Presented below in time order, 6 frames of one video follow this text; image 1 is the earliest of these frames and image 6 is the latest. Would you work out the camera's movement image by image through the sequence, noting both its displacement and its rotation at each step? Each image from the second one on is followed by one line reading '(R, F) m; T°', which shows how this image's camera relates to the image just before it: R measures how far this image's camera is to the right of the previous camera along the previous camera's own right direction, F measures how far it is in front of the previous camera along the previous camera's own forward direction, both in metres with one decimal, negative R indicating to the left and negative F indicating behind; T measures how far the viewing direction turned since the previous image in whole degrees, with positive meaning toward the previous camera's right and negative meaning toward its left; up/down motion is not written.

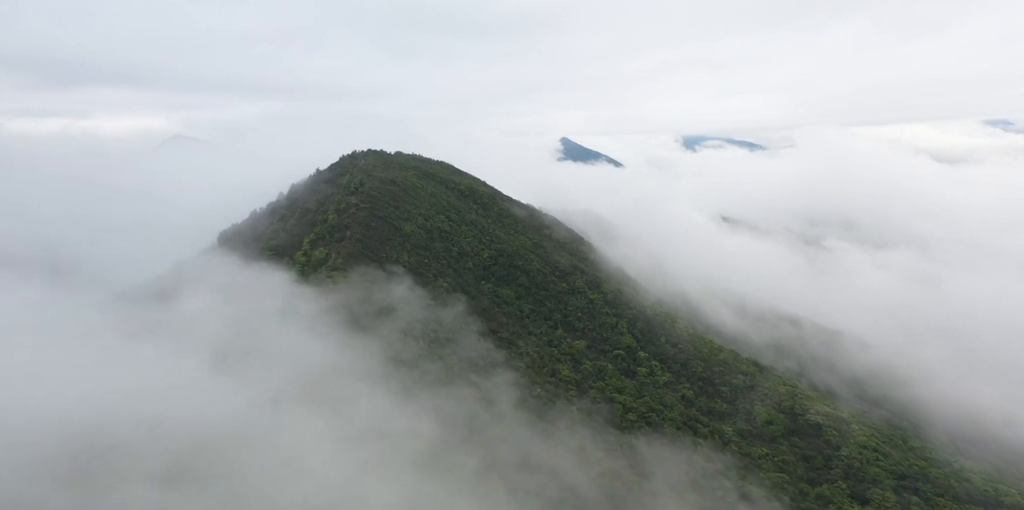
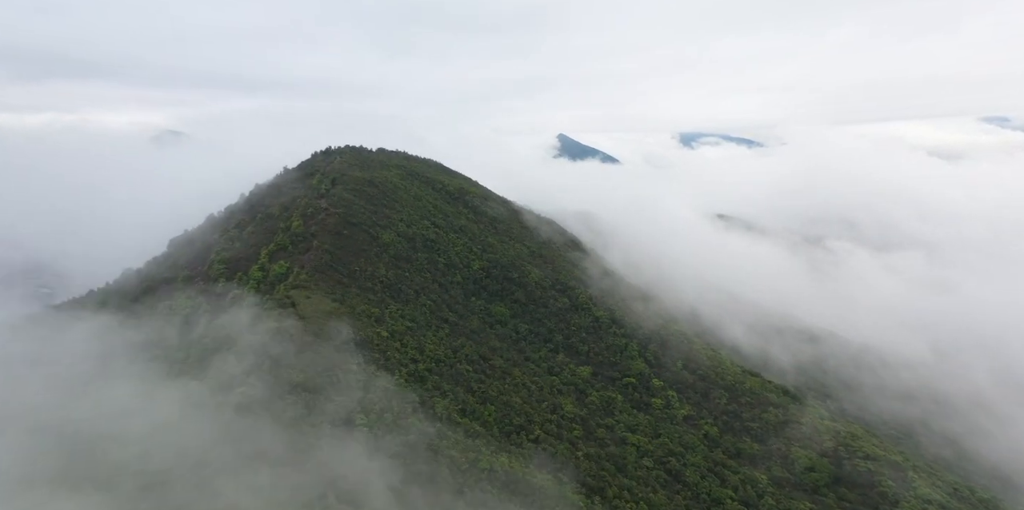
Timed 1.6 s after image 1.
(+0.3, +8.7) m; 0°
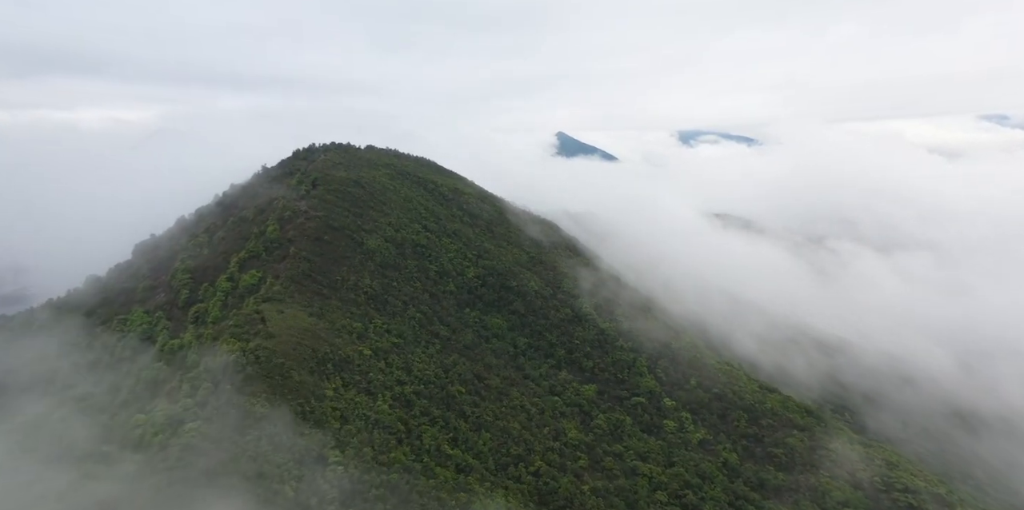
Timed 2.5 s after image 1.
(+0.1, +5.0) m; 0°
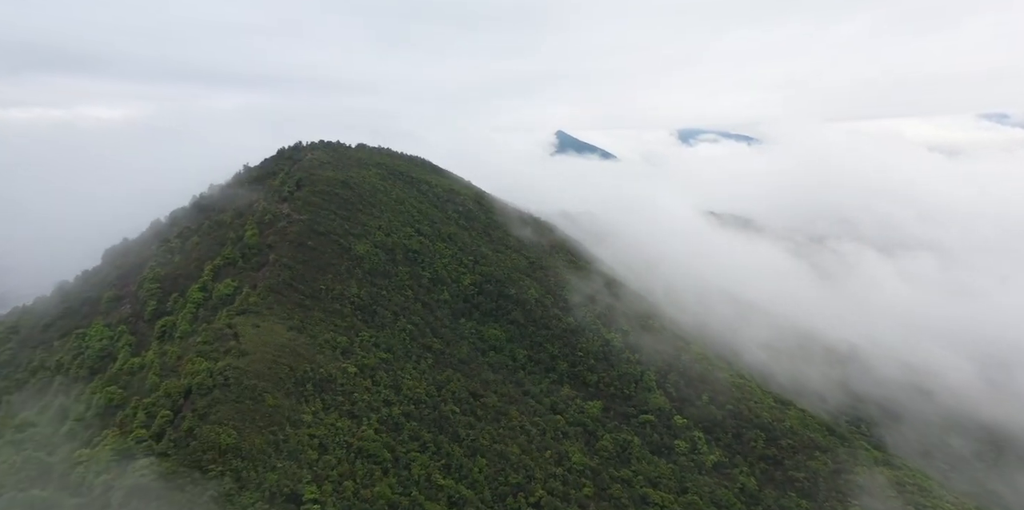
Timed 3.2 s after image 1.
(+0.1, +3.7) m; 0°
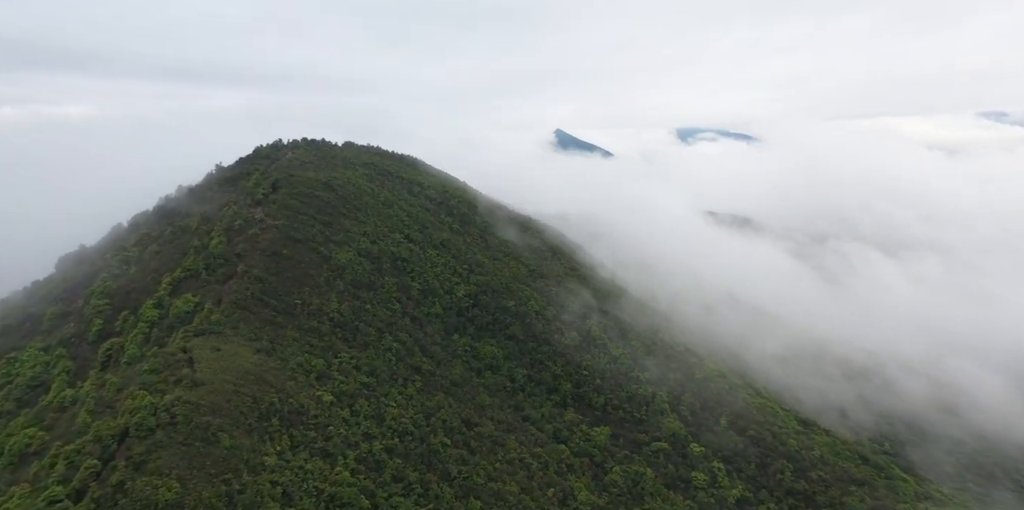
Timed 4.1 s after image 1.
(+0.1, +4.8) m; 0°
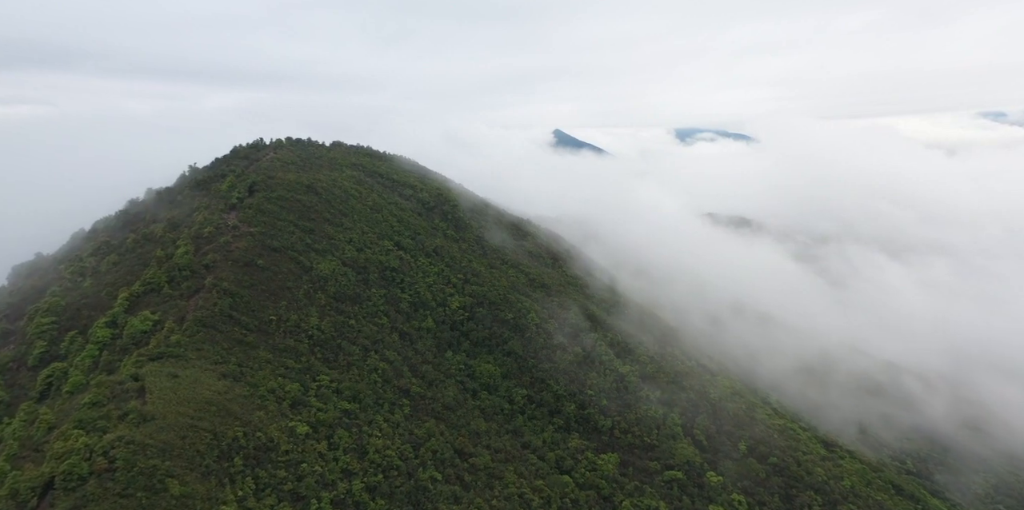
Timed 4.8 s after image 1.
(0.0, +3.9) m; 0°
